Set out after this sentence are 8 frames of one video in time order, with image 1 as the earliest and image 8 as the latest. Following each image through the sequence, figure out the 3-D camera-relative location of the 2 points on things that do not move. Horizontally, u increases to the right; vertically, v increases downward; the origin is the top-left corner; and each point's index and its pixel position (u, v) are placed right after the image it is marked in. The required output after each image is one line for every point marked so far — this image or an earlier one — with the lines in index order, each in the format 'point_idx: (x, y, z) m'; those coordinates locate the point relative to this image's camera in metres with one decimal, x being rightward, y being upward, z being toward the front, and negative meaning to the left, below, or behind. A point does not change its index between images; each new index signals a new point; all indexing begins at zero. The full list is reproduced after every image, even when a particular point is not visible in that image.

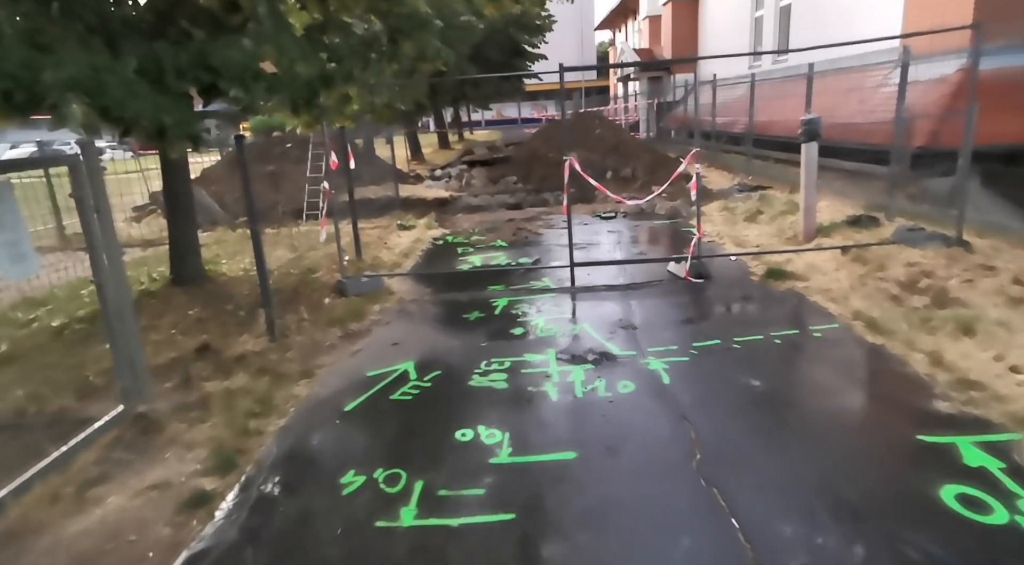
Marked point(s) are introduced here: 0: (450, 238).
0: (-0.9, +0.7, +10.4) m
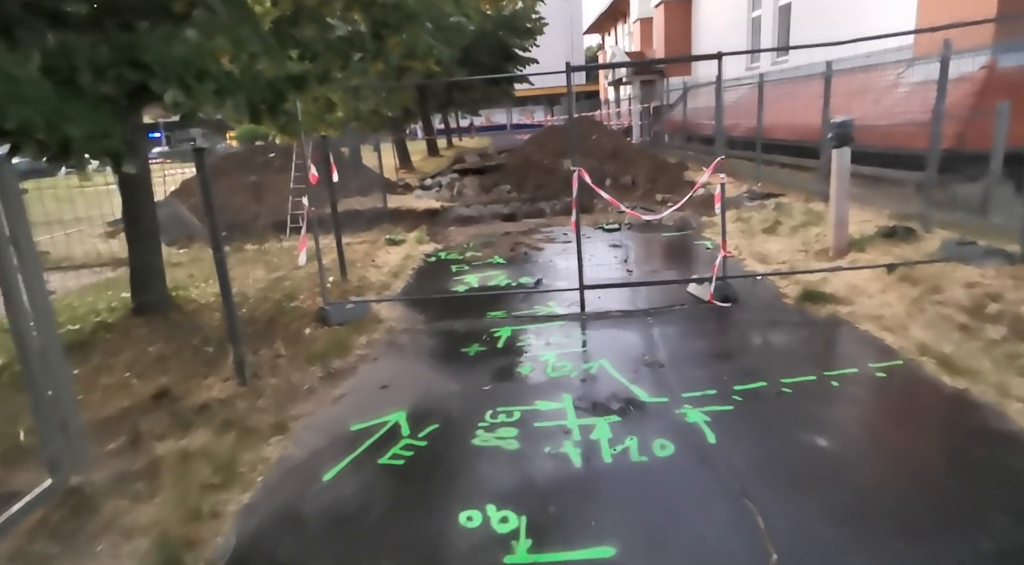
0: (-1.0, +0.4, +9.6) m
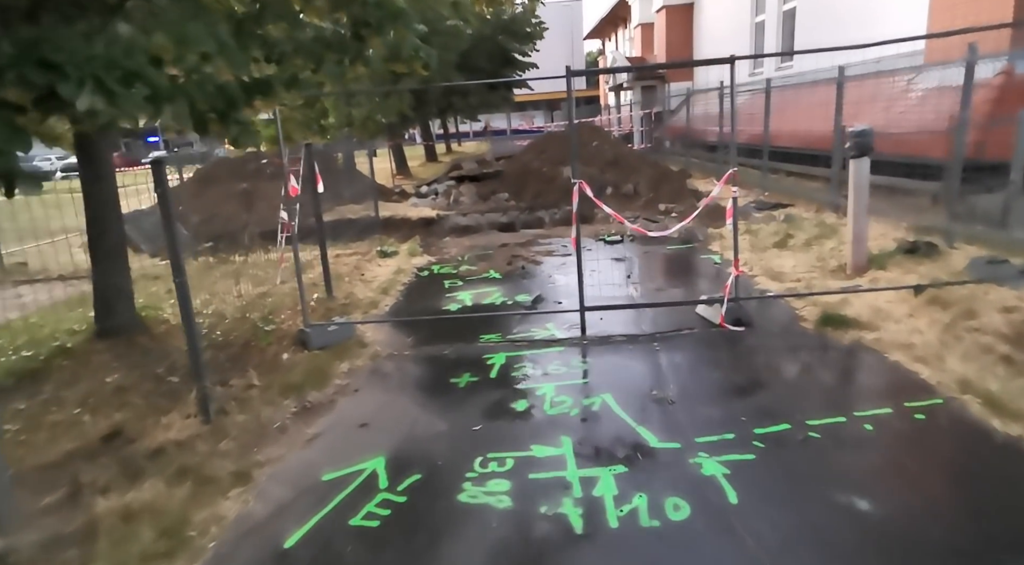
0: (-1.0, +0.2, +9.2) m
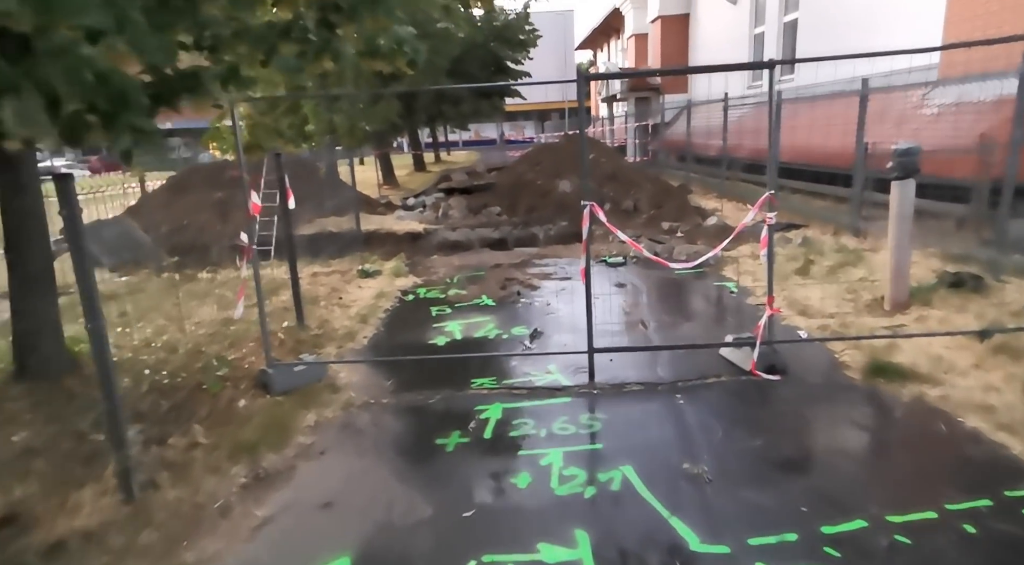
0: (-1.1, -0.1, +8.3) m
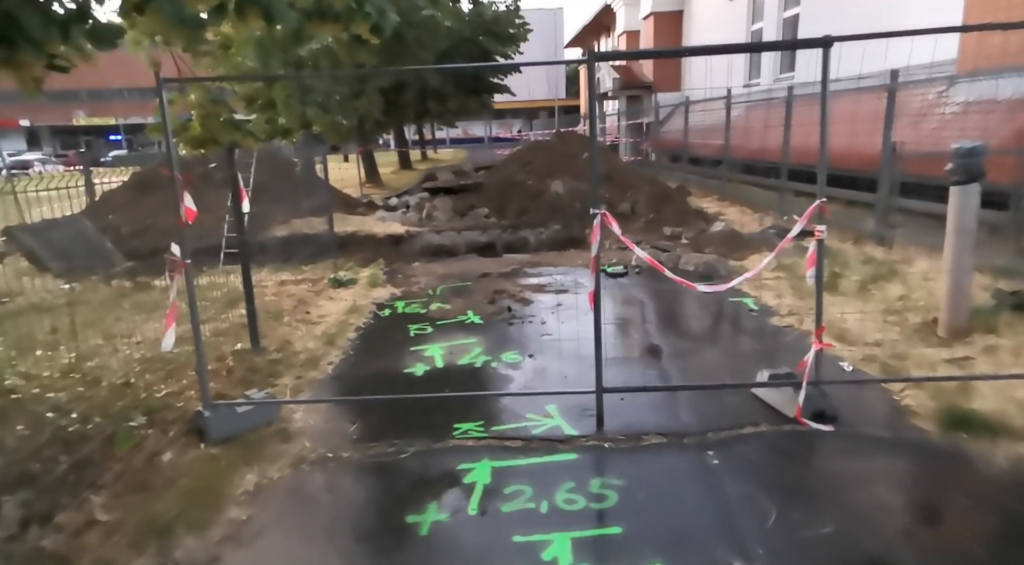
0: (-1.2, -0.2, +7.4) m
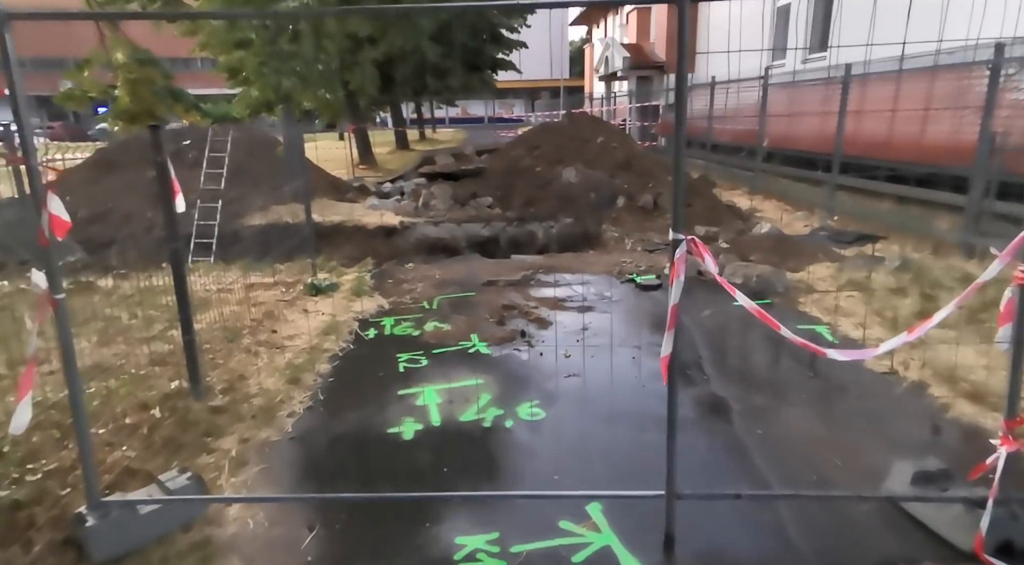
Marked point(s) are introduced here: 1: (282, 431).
0: (-1.1, -0.3, +6.1) m
1: (-1.3, -0.9, +4.0) m
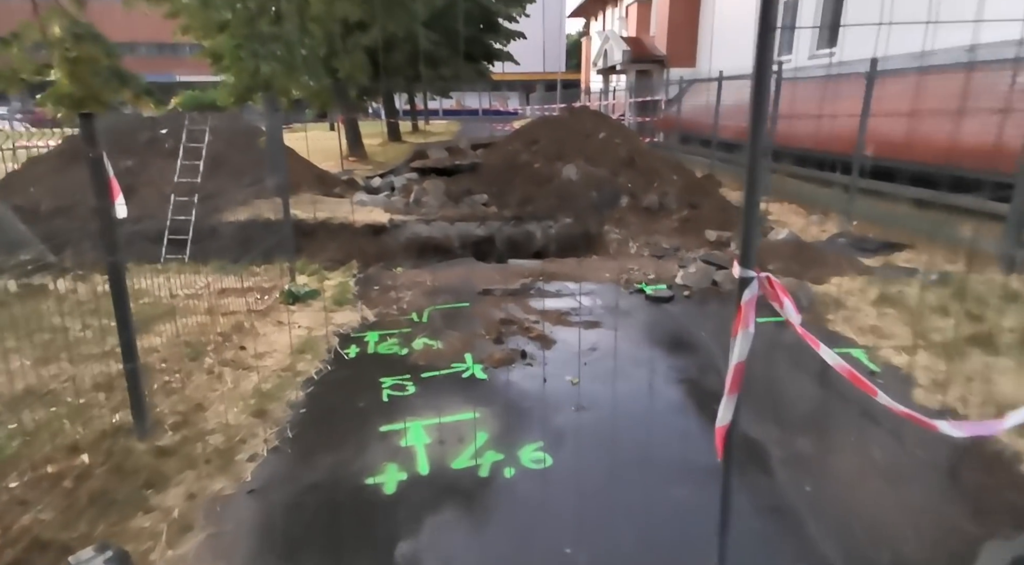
0: (-1.1, -0.4, +5.4) m
1: (-1.3, -1.0, +3.4) m
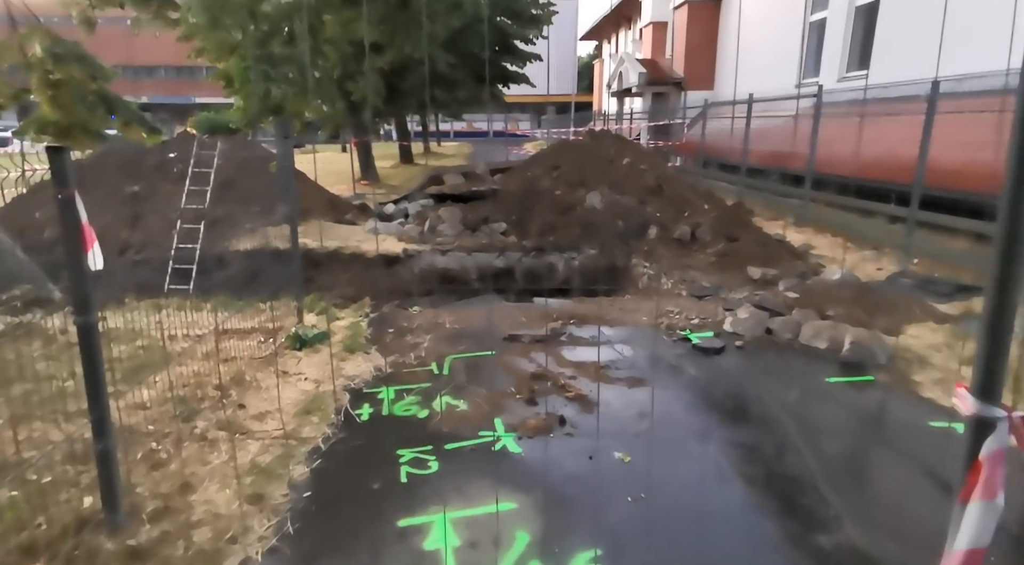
0: (-0.9, -0.8, +4.8) m
1: (-1.1, -1.2, +2.7) m
